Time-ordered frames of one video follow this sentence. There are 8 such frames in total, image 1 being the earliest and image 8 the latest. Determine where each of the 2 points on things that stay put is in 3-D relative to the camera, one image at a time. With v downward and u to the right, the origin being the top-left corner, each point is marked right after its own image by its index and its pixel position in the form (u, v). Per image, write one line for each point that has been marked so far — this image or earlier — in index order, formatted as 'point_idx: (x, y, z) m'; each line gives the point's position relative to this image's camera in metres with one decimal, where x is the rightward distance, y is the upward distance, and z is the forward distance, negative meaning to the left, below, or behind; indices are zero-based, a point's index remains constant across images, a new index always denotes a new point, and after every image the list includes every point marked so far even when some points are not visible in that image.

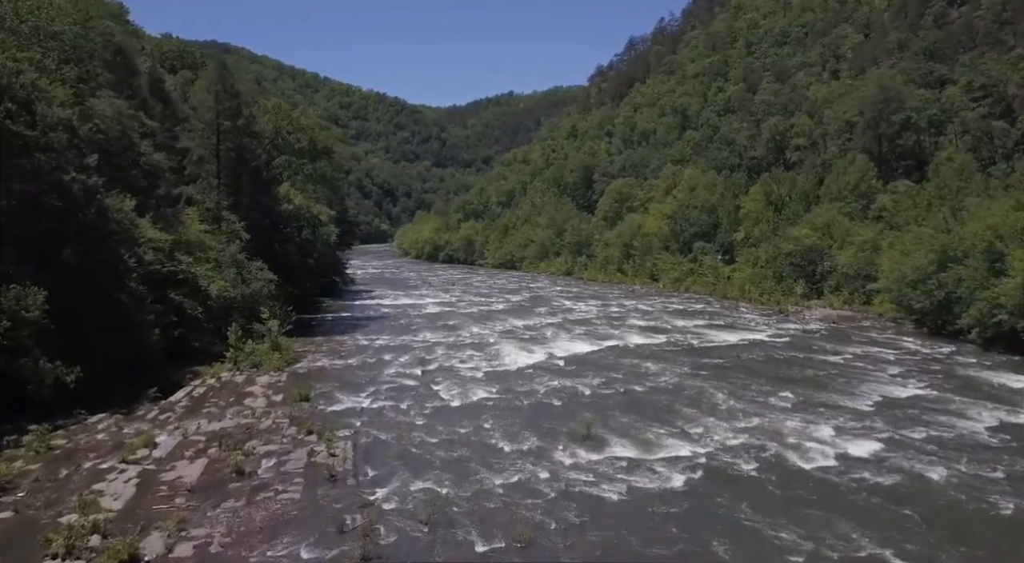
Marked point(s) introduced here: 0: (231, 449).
0: (-5.8, -3.5, +14.9) m
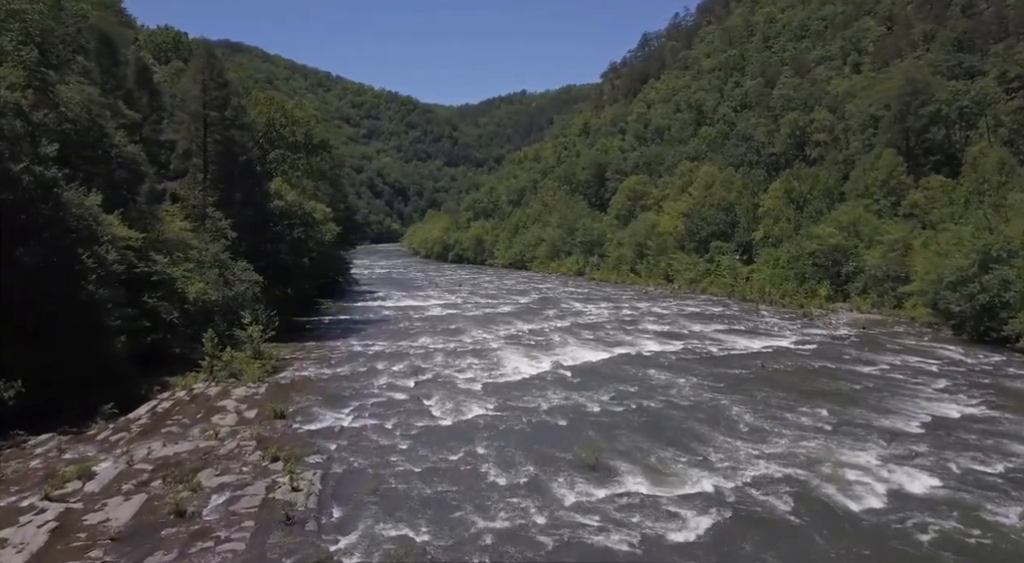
0: (-6.0, -3.6, +12.7) m
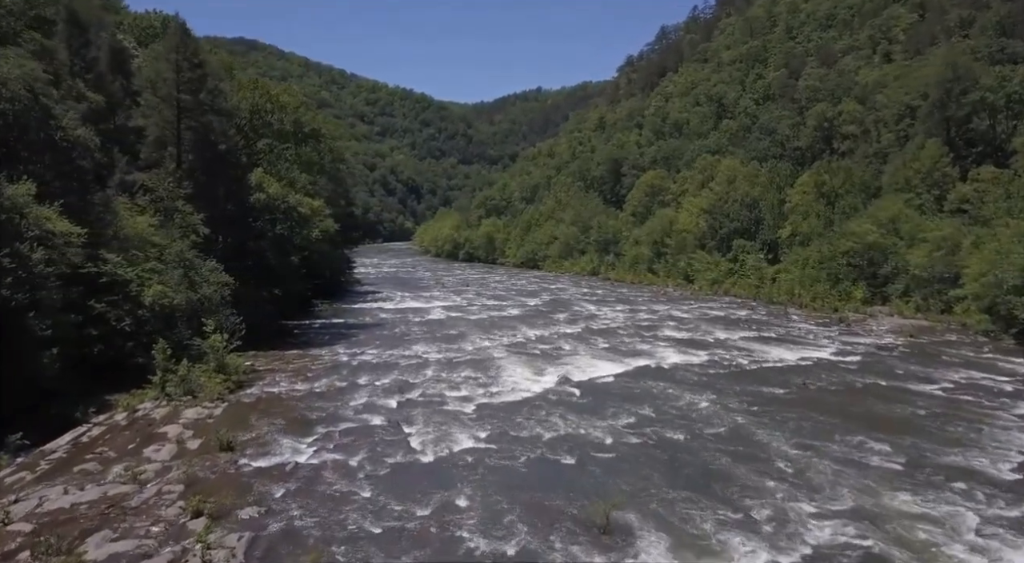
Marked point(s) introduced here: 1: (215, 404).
0: (-6.2, -3.7, +9.7) m
1: (-7.8, -3.2, +18.9) m
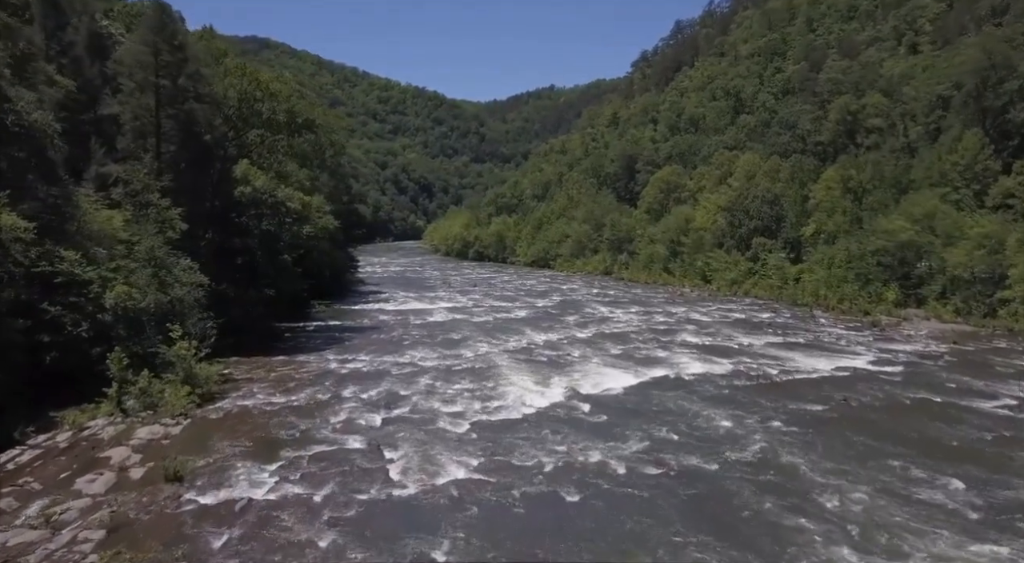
0: (-6.4, -3.7, +7.4) m
1: (-7.8, -3.3, +16.7) m
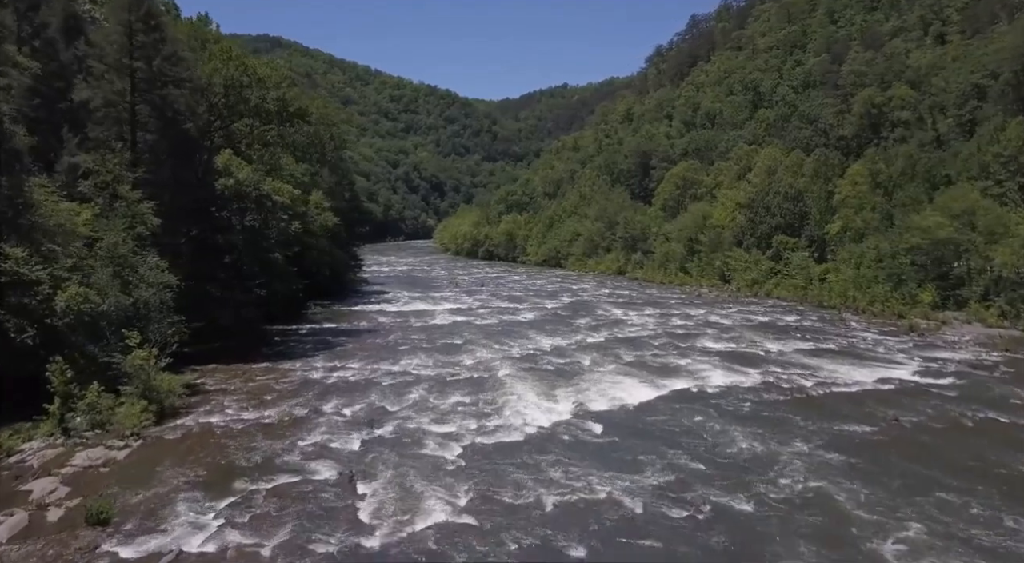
0: (-6.6, -3.8, +5.2) m
1: (-7.8, -3.3, +14.5) m
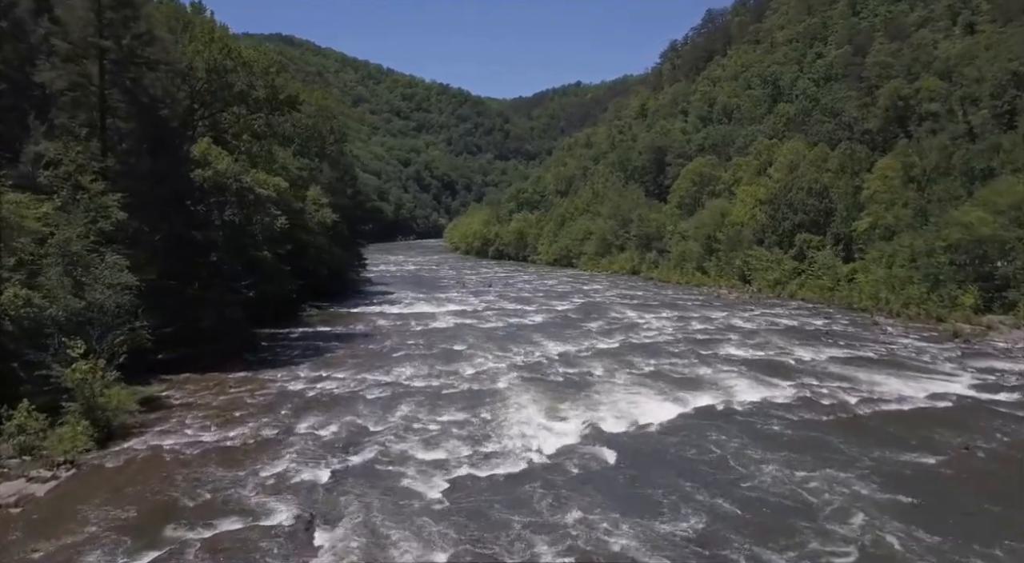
0: (-6.8, -3.8, +3.0) m
1: (-7.9, -3.3, +12.3) m
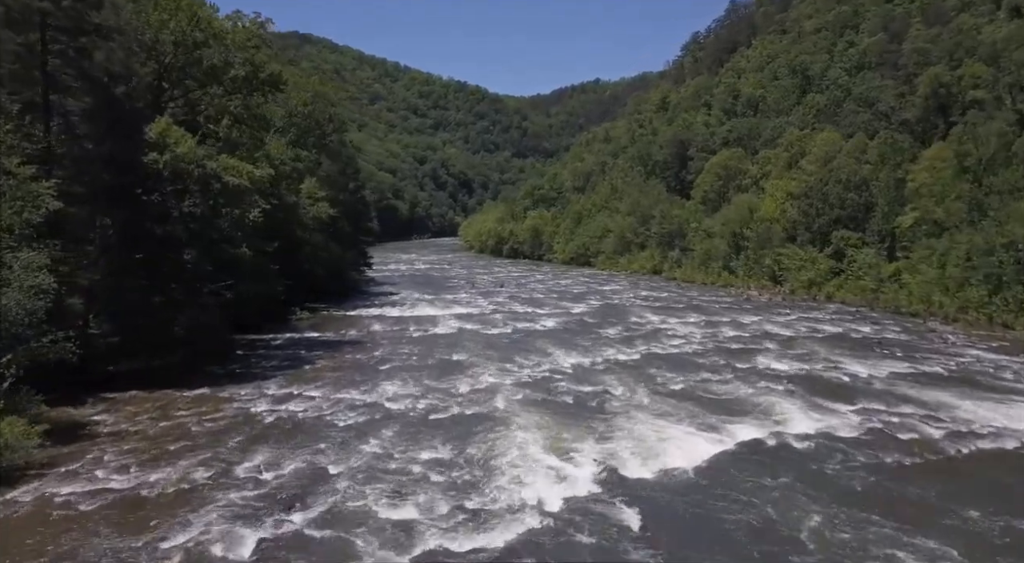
0: (-7.2, -3.9, -0.1) m
1: (-8.1, -3.3, +9.2) m
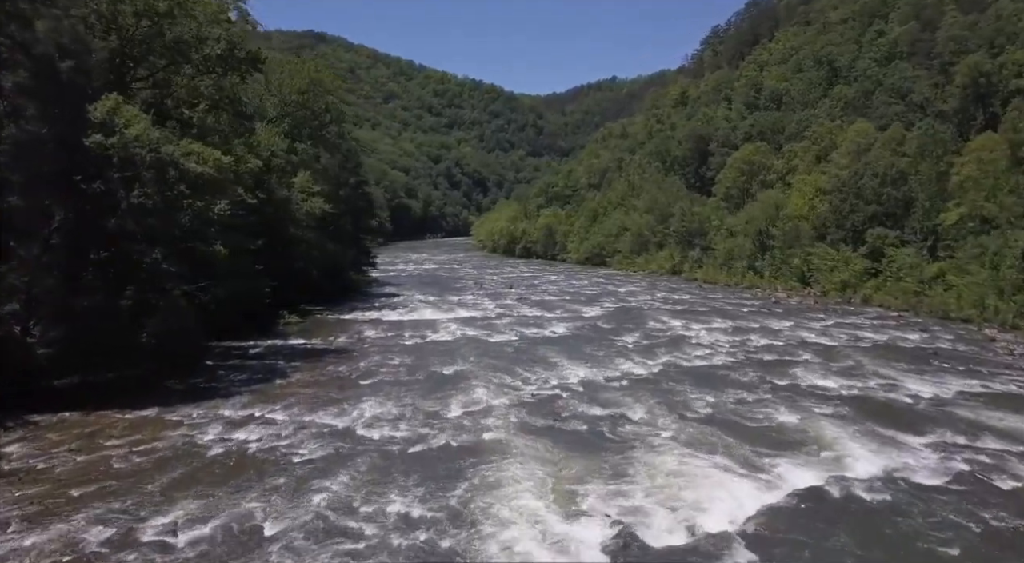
0: (-7.7, -3.9, -2.9) m
1: (-8.3, -3.4, +6.5) m
